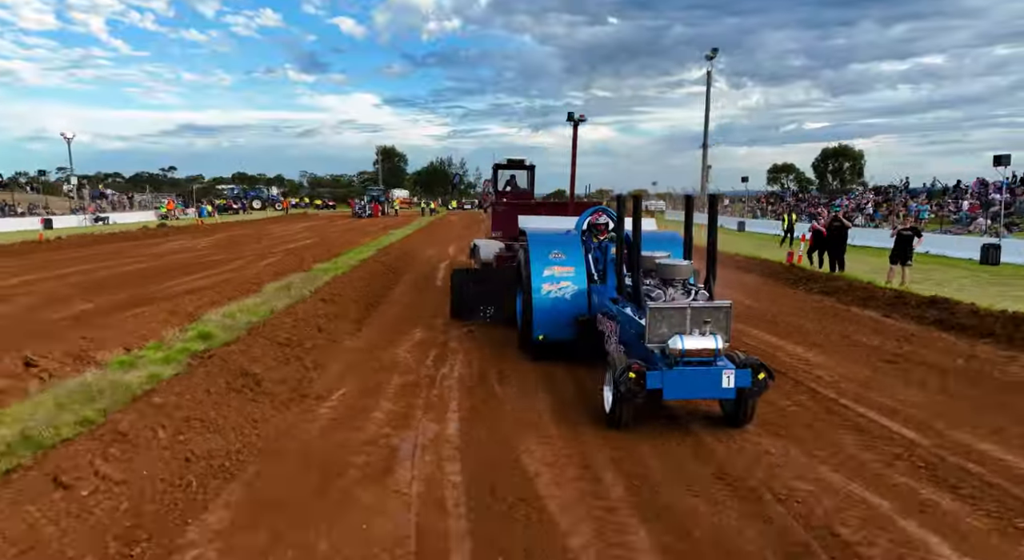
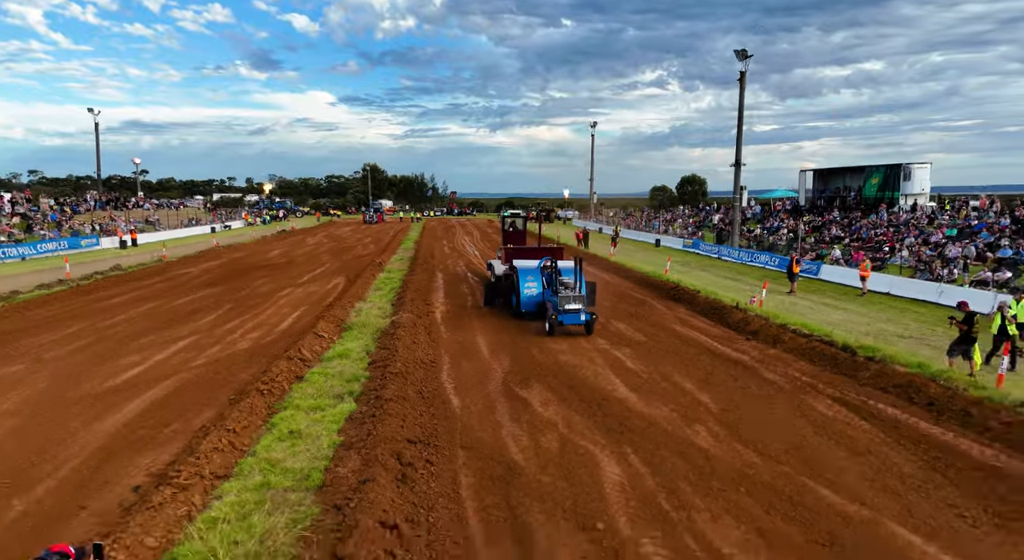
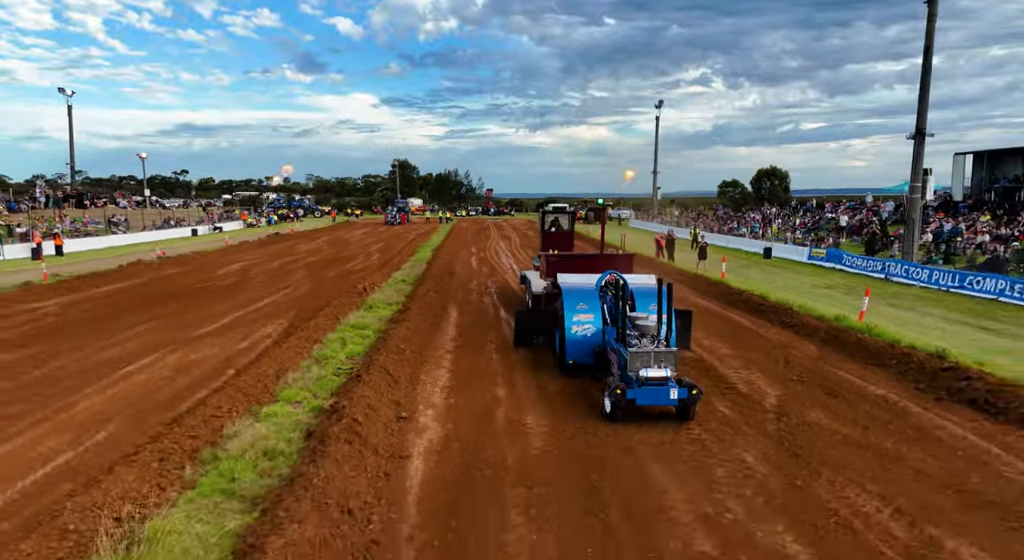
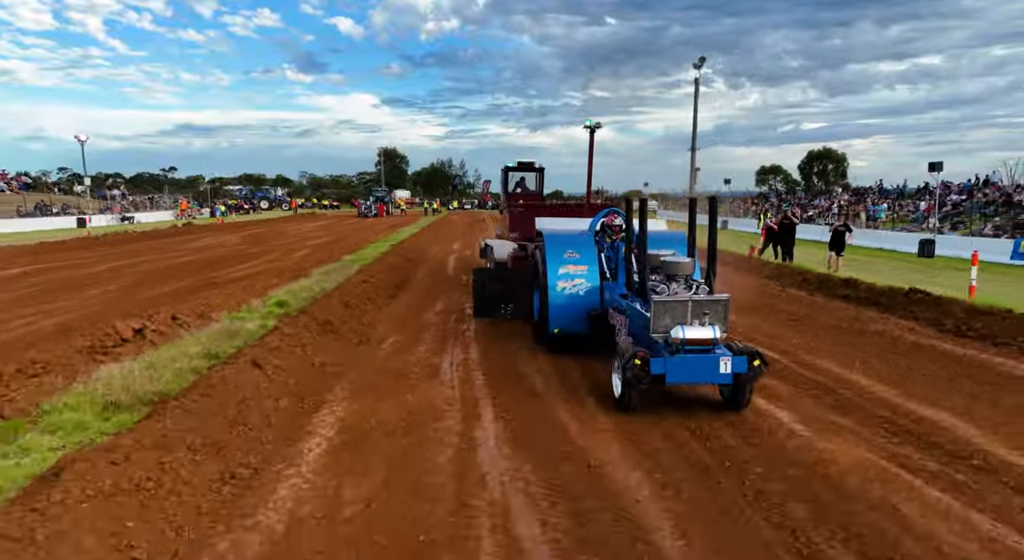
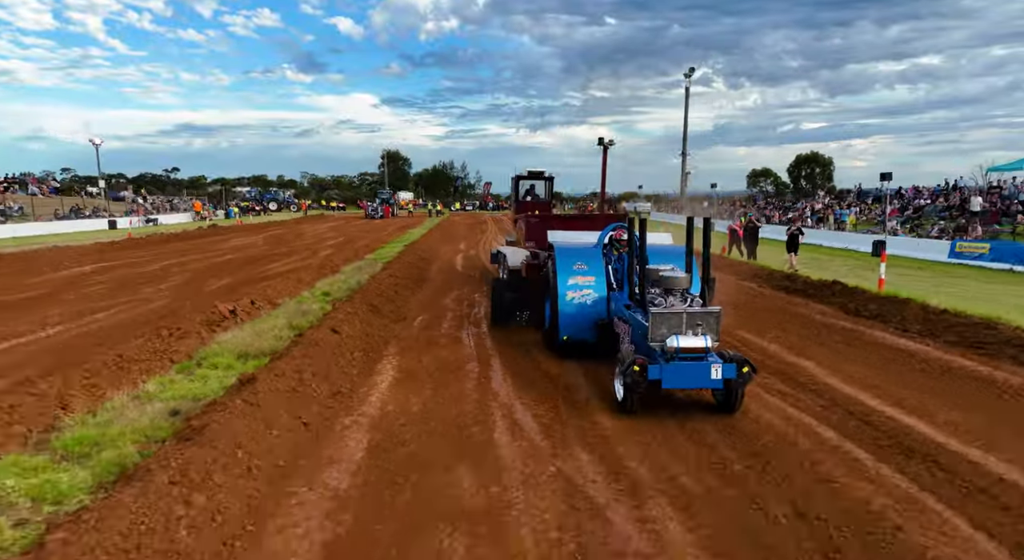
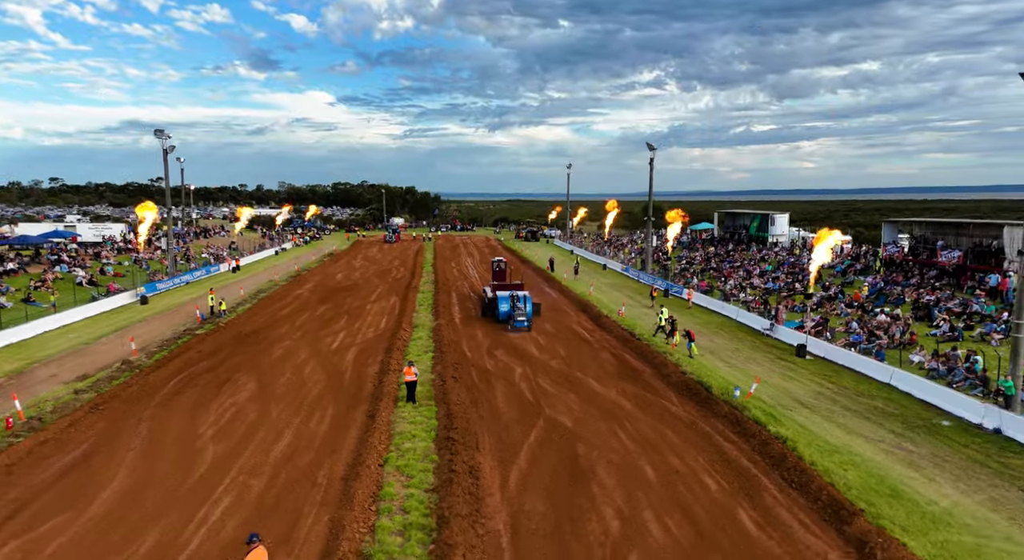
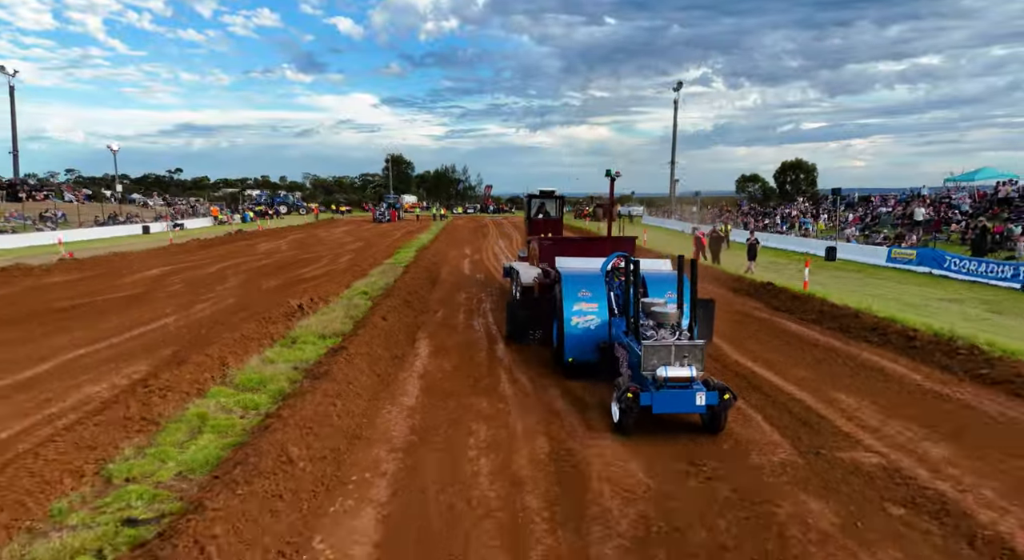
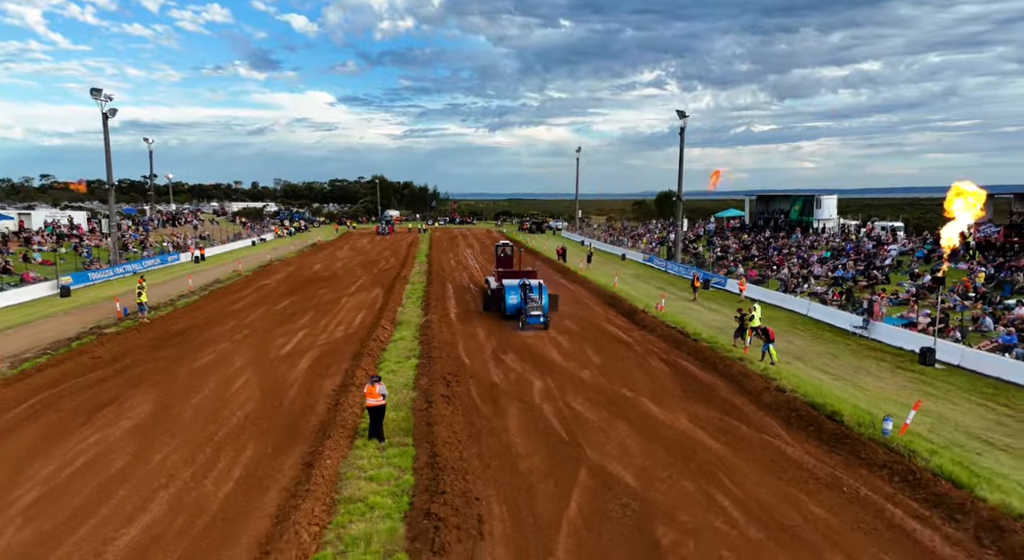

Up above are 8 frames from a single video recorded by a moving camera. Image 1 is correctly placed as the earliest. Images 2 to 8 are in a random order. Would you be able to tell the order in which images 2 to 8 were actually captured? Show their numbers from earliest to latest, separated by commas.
4, 5, 7, 3, 2, 8, 6
